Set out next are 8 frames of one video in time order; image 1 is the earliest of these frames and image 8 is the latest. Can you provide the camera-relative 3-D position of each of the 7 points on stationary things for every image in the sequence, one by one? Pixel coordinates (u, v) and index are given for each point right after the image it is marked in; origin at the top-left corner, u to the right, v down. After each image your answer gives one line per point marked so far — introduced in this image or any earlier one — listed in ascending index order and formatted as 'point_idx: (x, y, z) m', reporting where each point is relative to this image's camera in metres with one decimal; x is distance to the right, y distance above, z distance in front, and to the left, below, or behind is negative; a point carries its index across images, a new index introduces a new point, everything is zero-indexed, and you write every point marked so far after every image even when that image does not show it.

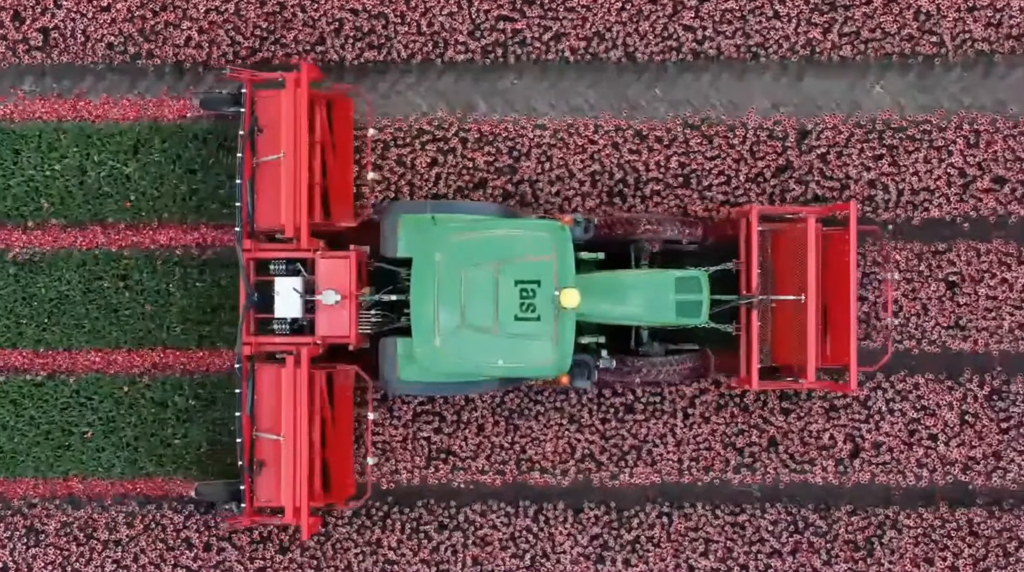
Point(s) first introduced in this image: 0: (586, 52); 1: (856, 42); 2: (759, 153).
0: (+0.7, +2.0, +15.1) m
1: (+2.8, +2.0, +14.5) m
2: (+2.0, +1.1, +14.6) m
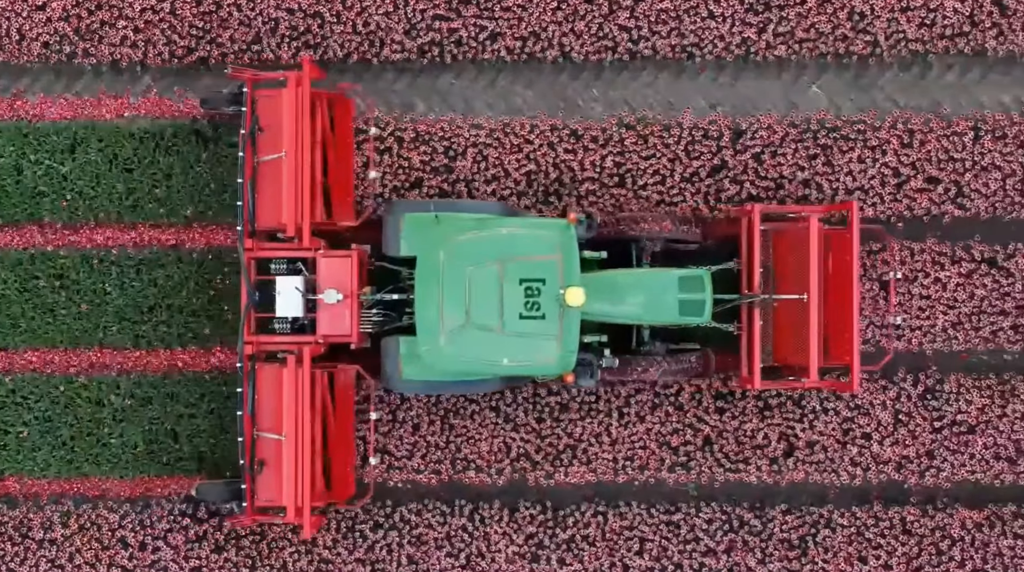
0: (+0.1, +1.9, +14.9) m
1: (+2.3, +2.0, +14.8) m
2: (+1.5, +1.1, +14.7) m
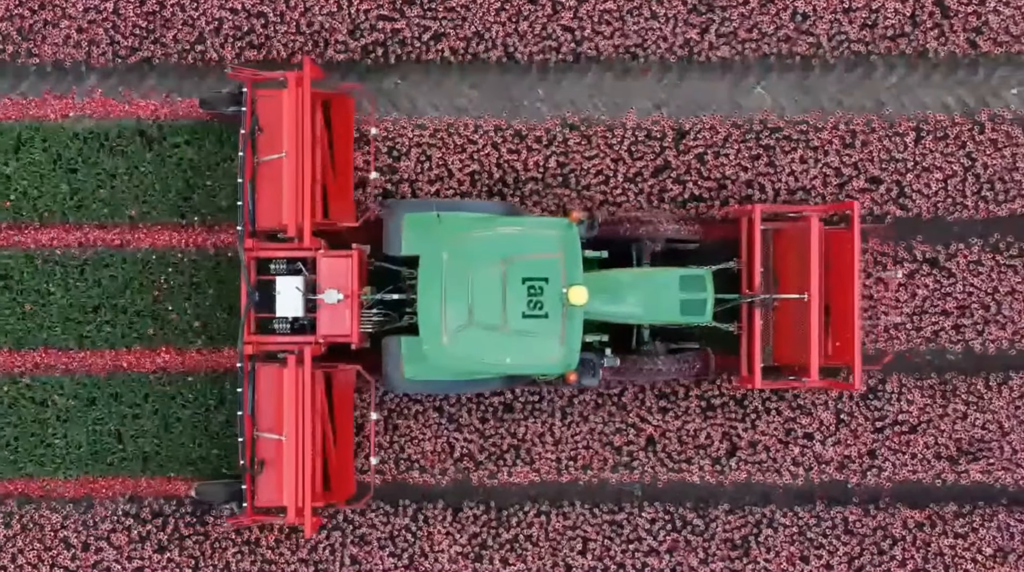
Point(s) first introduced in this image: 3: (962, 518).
0: (-0.4, +1.9, +14.9) m
1: (+1.8, +2.0, +14.8) m
2: (+1.0, +1.1, +14.7) m
3: (+3.6, -1.9, +14.5) m
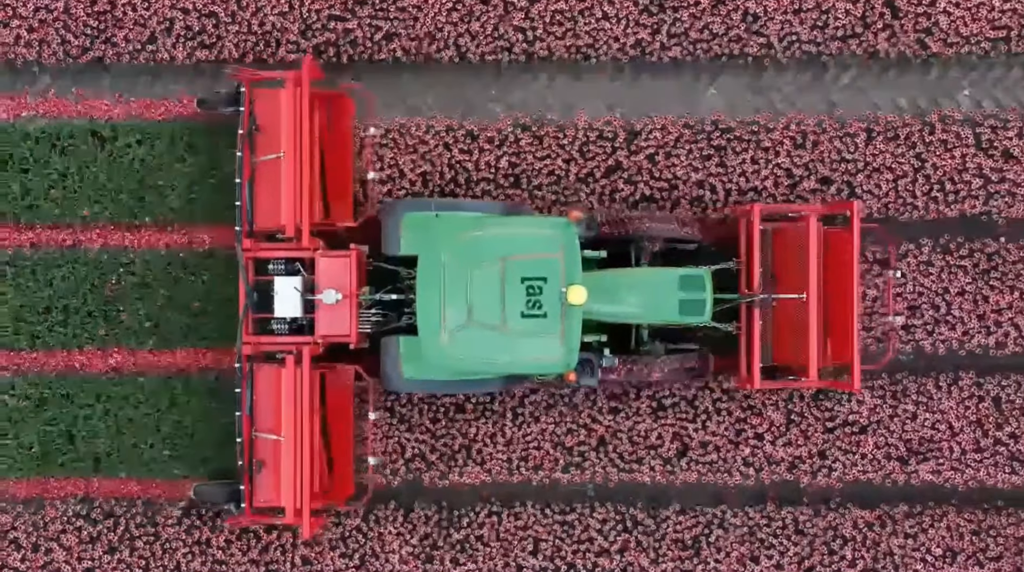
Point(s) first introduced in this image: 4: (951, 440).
0: (-0.8, +1.9, +14.9) m
1: (+1.4, +2.0, +14.8) m
2: (+0.6, +1.1, +14.7) m
3: (+3.2, -1.9, +14.5) m
4: (+3.5, -1.3, +14.5) m
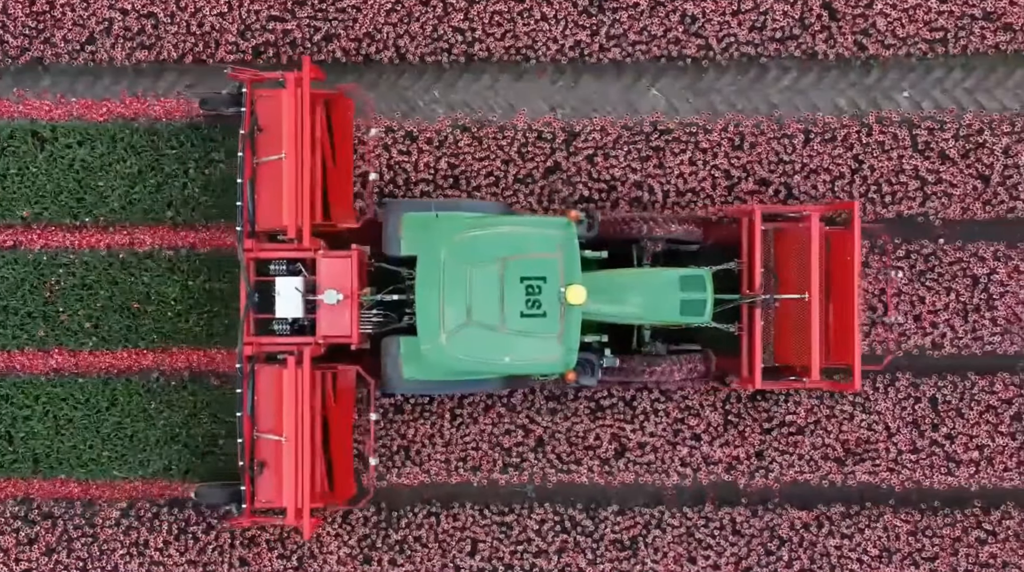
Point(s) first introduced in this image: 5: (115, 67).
0: (-1.3, +1.9, +14.9) m
1: (+0.9, +2.0, +14.8) m
2: (+0.1, +1.1, +14.8) m
3: (+2.7, -1.9, +14.5) m
4: (+3.0, -1.3, +14.5) m
5: (-3.3, +1.9, +15.1) m
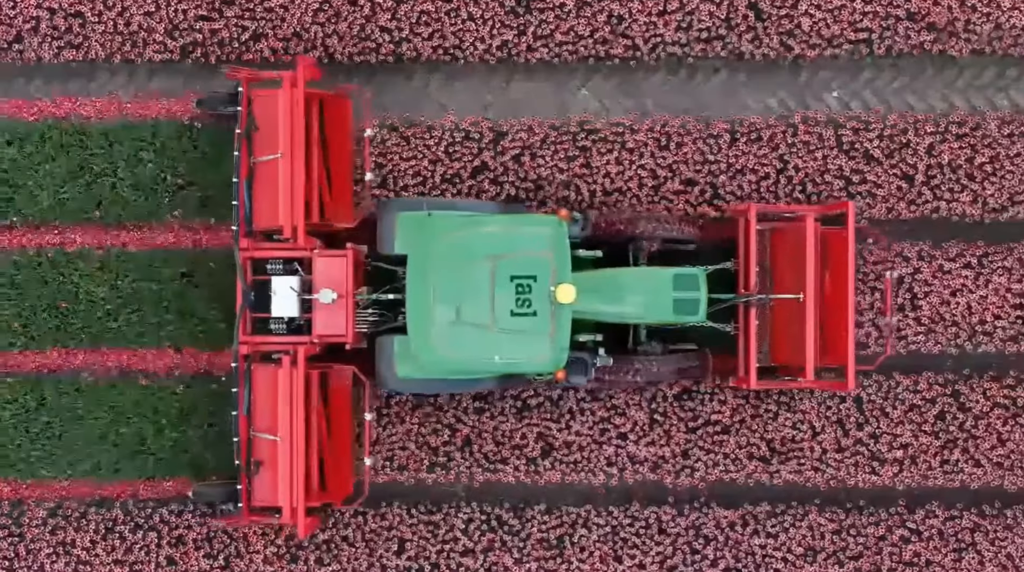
0: (-1.9, +1.9, +14.9) m
1: (+0.3, +2.0, +14.8) m
2: (-0.5, +1.1, +14.8) m
3: (+2.1, -1.9, +14.5) m
4: (+2.4, -1.3, +14.5) m
5: (-3.9, +1.9, +15.1) m
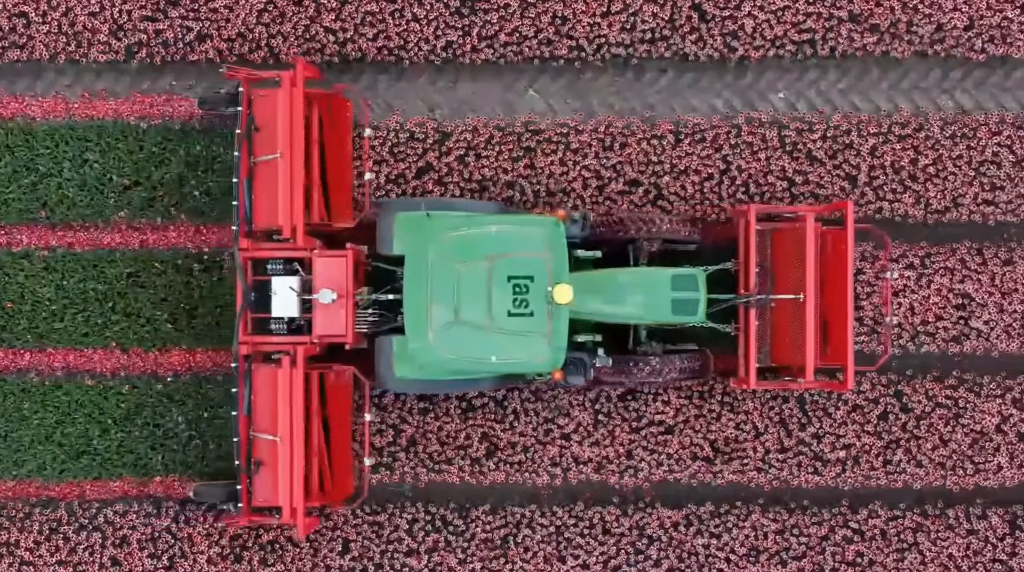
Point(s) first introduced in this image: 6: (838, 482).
0: (-2.3, +1.9, +14.9) m
1: (-0.1, +2.0, +14.9) m
2: (-0.9, +1.1, +14.8) m
3: (+1.7, -1.9, +14.6) m
4: (+2.0, -1.3, +14.6) m
5: (-4.4, +1.9, +15.0) m
6: (+2.7, -1.6, +14.6) m
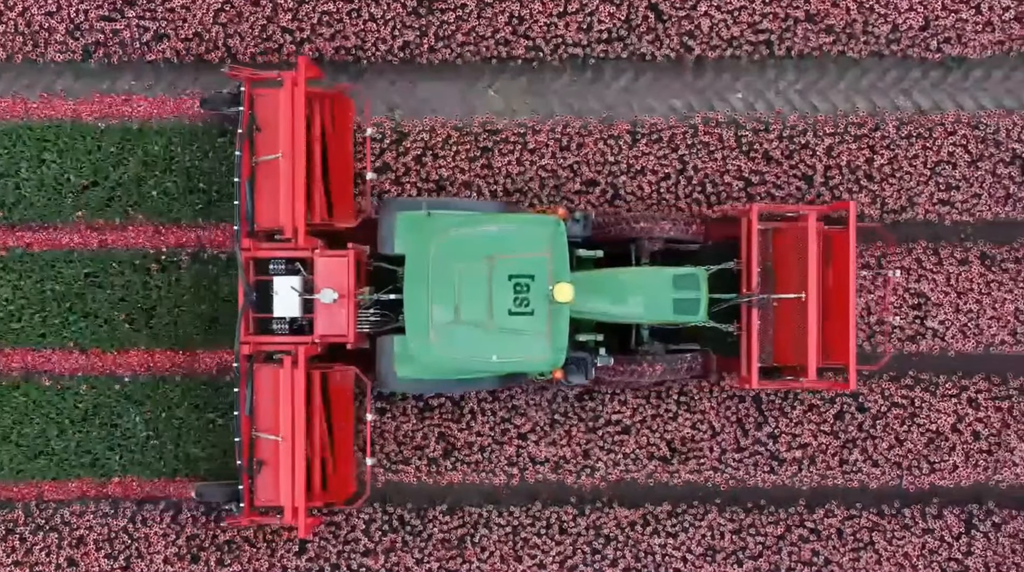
0: (-2.7, +1.9, +14.9) m
1: (-0.5, +2.0, +14.9) m
2: (-1.3, +1.1, +14.8) m
3: (+1.3, -1.9, +14.6) m
4: (+1.6, -1.3, +14.6) m
5: (-4.8, +1.9, +15.0) m
6: (+2.3, -1.6, +14.6) m
